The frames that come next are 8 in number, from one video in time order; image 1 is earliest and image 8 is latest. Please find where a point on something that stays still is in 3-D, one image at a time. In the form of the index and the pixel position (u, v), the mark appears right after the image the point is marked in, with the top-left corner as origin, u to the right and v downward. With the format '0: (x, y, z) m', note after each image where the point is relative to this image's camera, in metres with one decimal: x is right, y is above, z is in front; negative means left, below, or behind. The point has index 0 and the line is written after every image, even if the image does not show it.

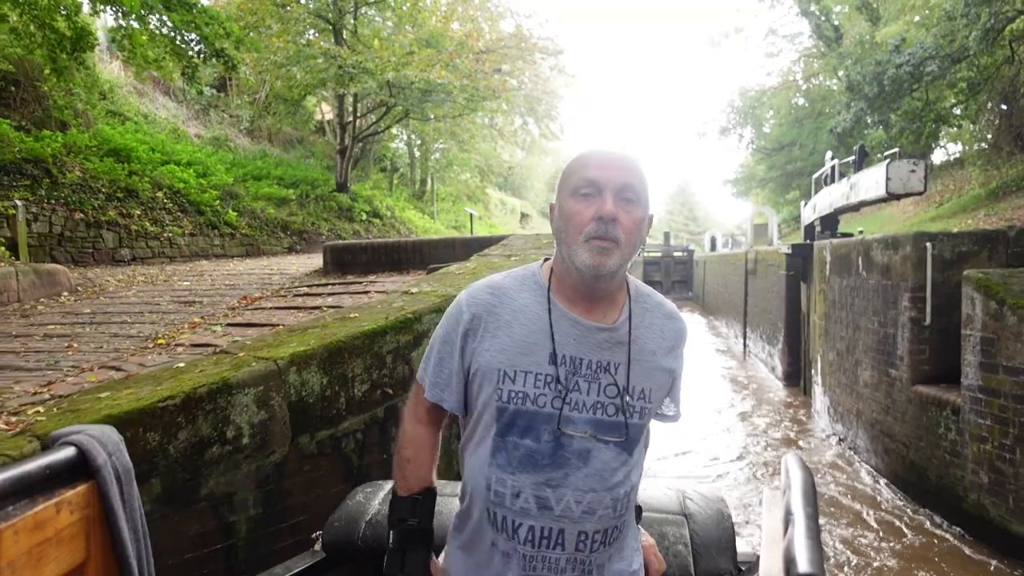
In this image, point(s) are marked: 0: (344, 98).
0: (-4.0, +4.6, +17.8) m
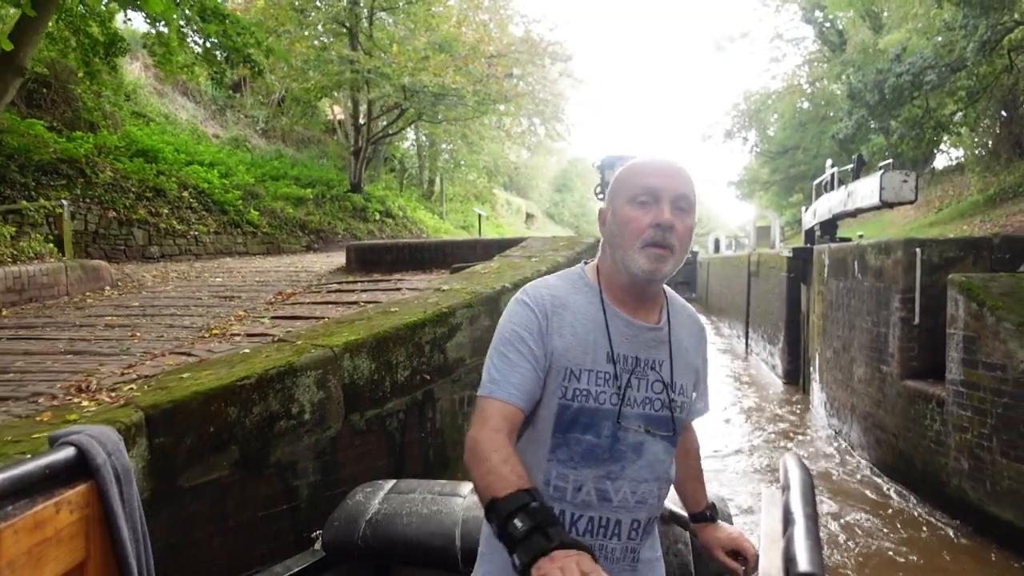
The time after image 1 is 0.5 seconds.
0: (-3.8, +4.7, +18.3) m
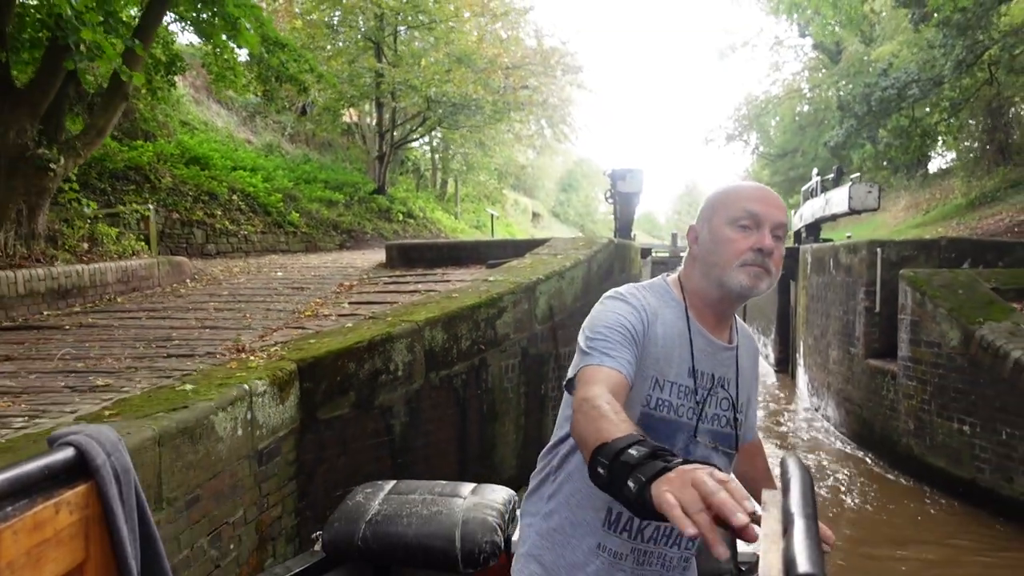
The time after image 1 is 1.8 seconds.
0: (-3.4, +4.8, +19.5) m
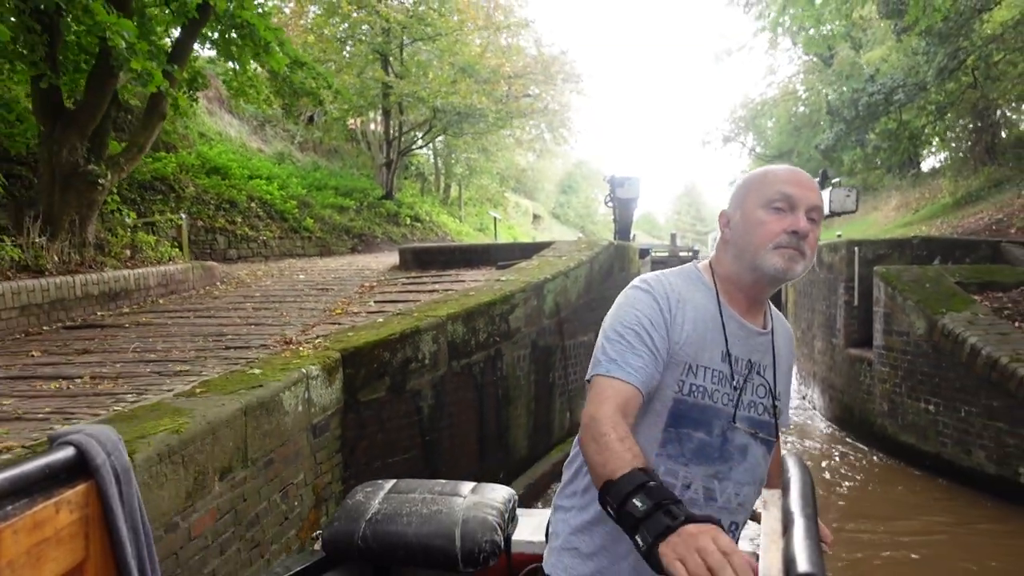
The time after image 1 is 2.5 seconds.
0: (-3.3, +4.7, +20.2) m
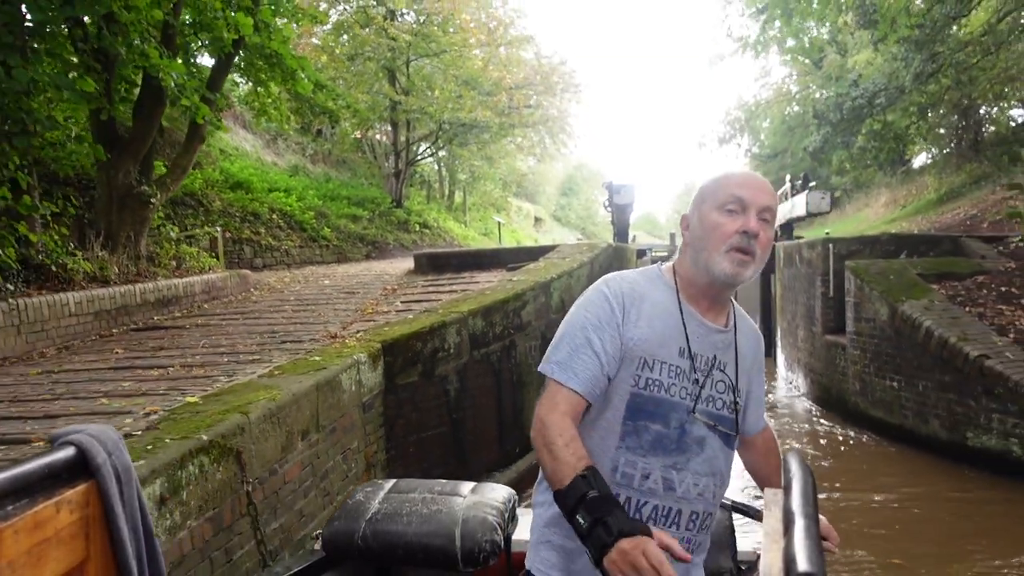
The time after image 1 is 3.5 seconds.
0: (-3.3, +4.6, +21.2) m
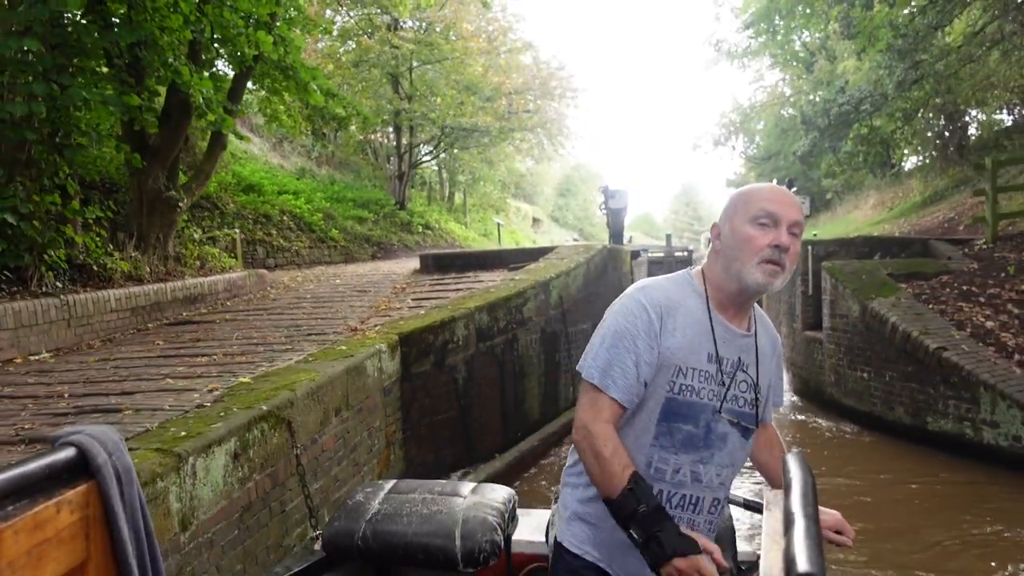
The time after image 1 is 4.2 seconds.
0: (-3.3, +4.6, +21.8) m
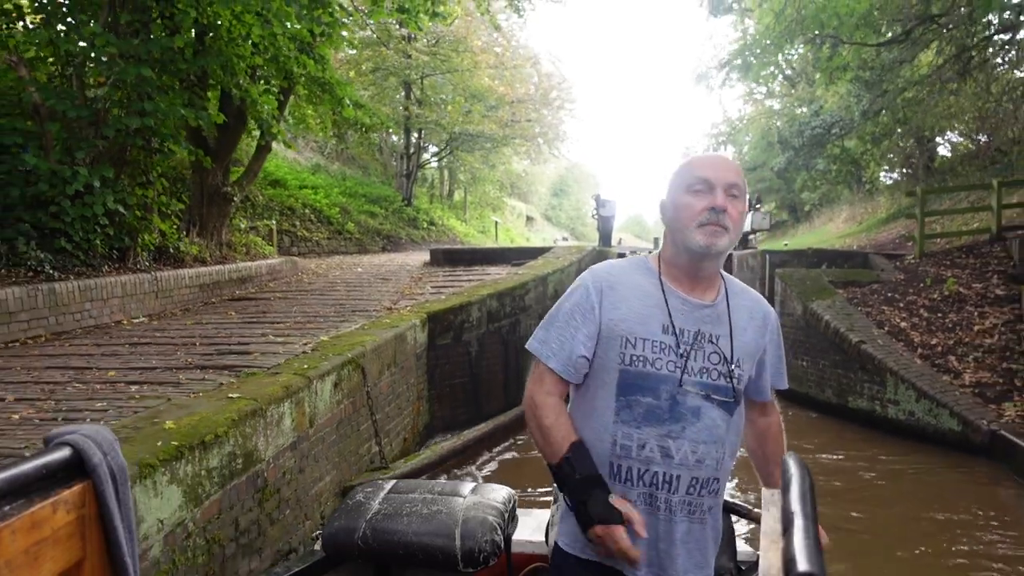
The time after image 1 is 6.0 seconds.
0: (-3.3, +4.9, +23.4) m
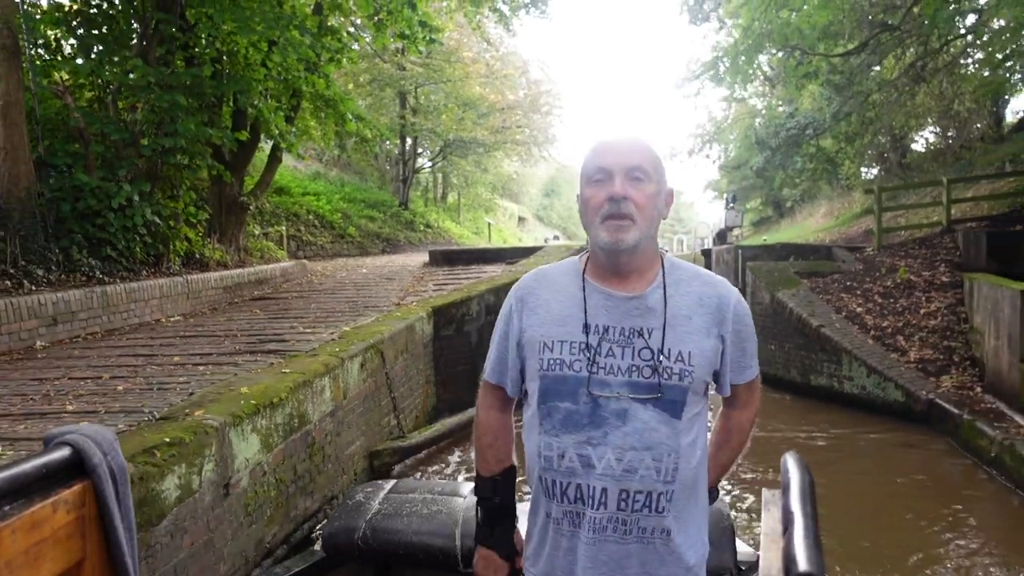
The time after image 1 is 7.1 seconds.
0: (-3.6, +4.9, +24.4) m
